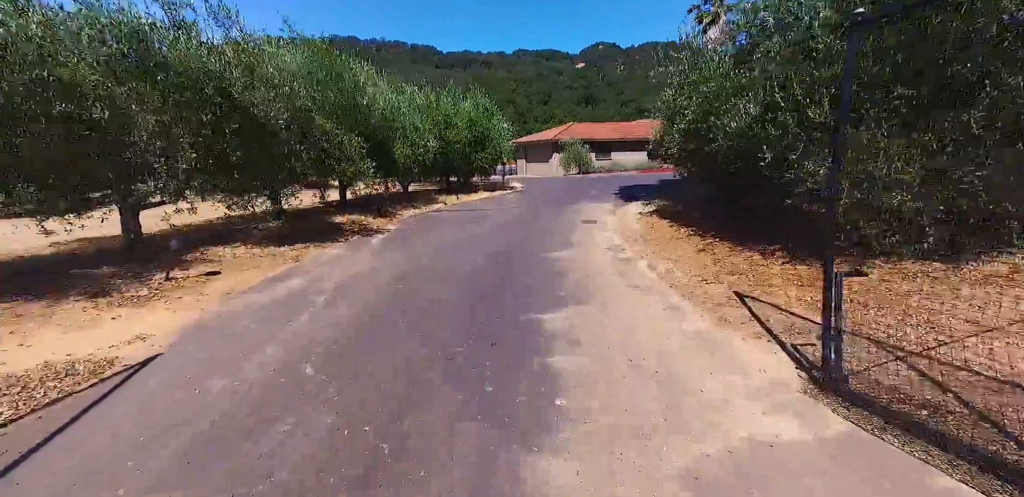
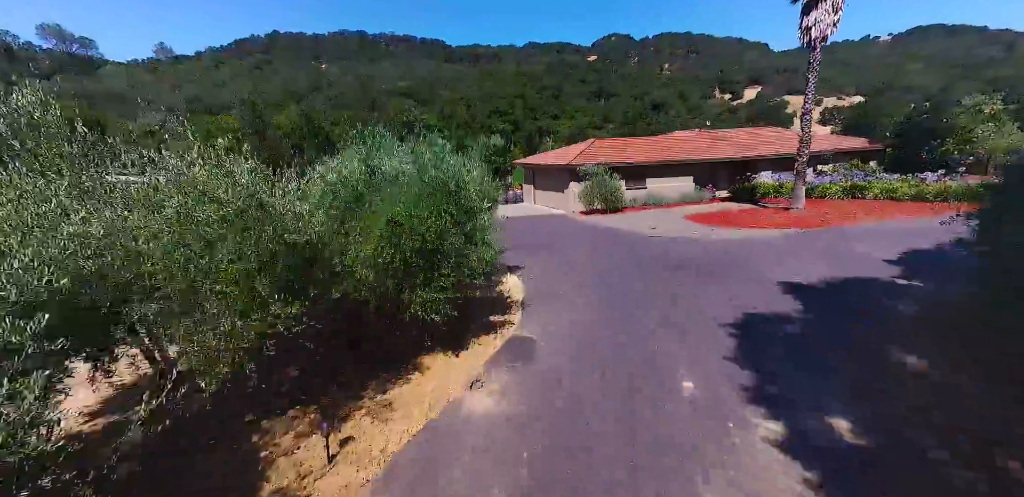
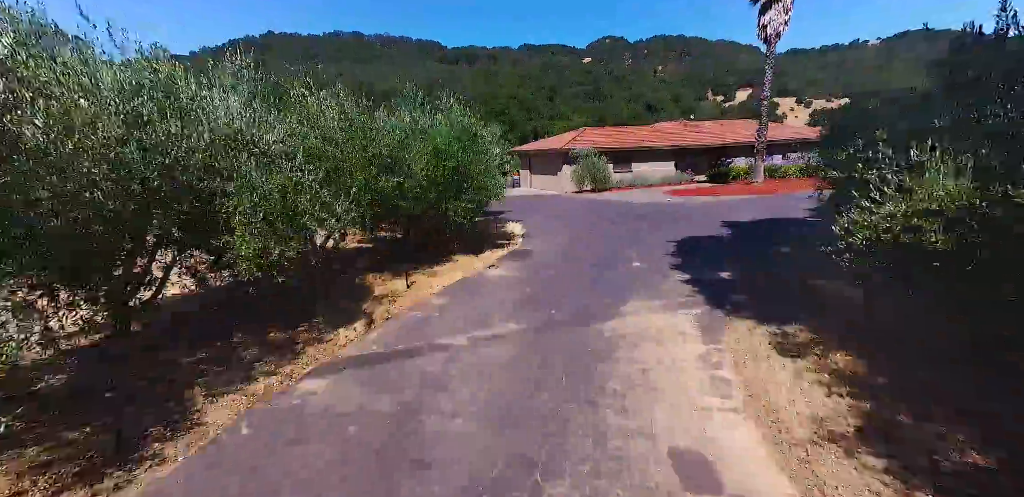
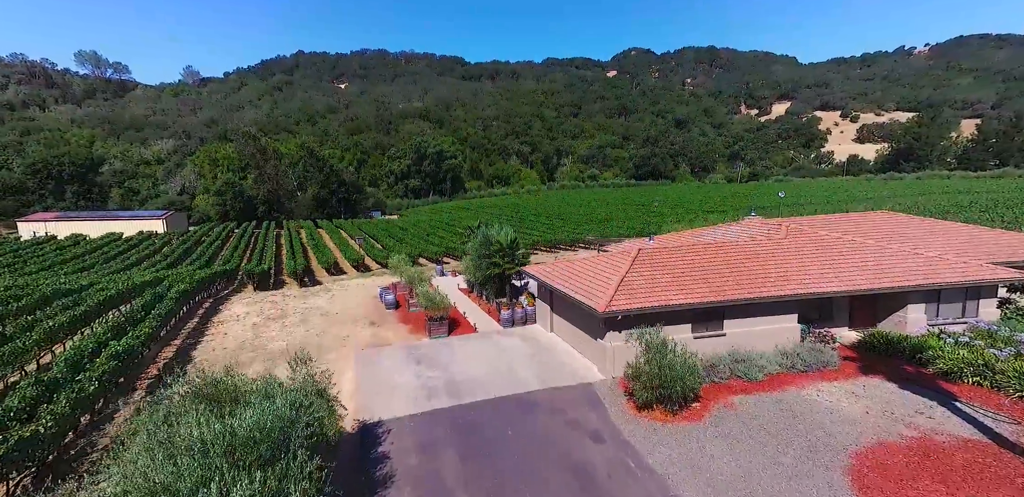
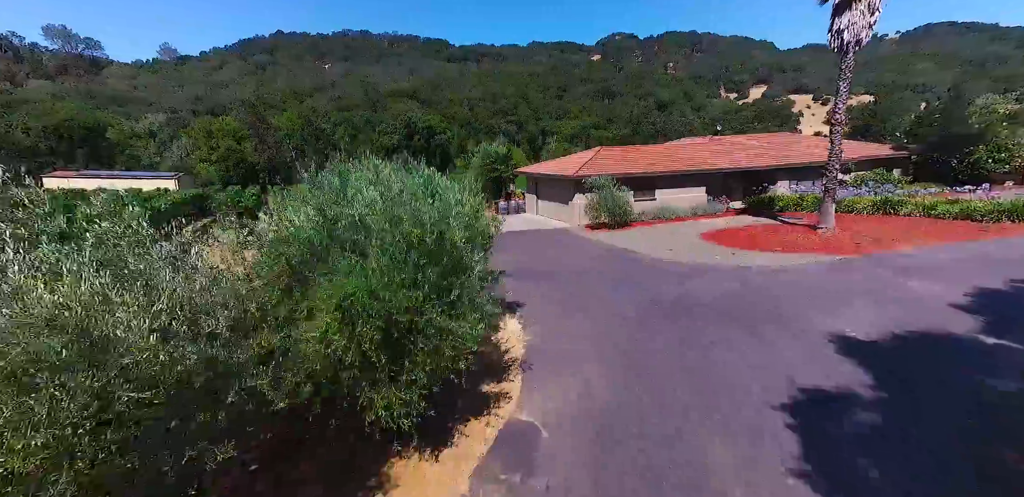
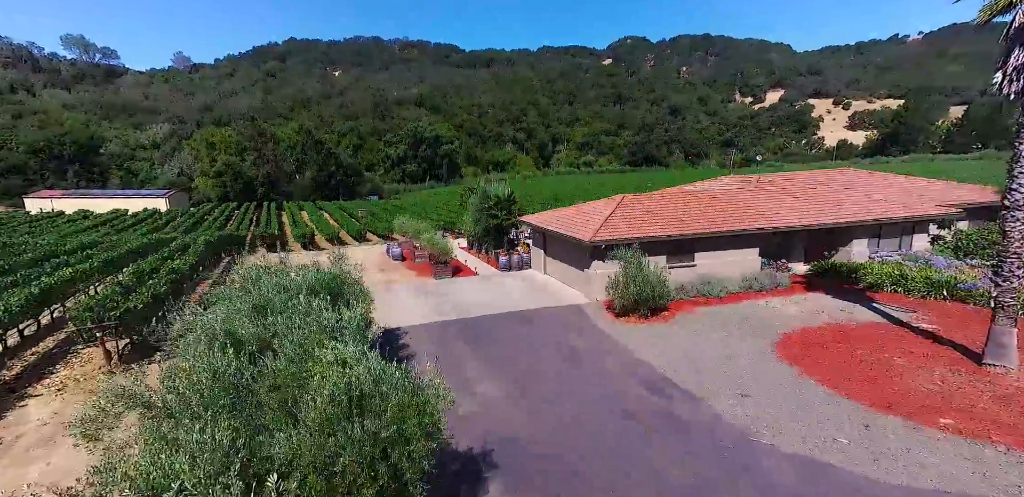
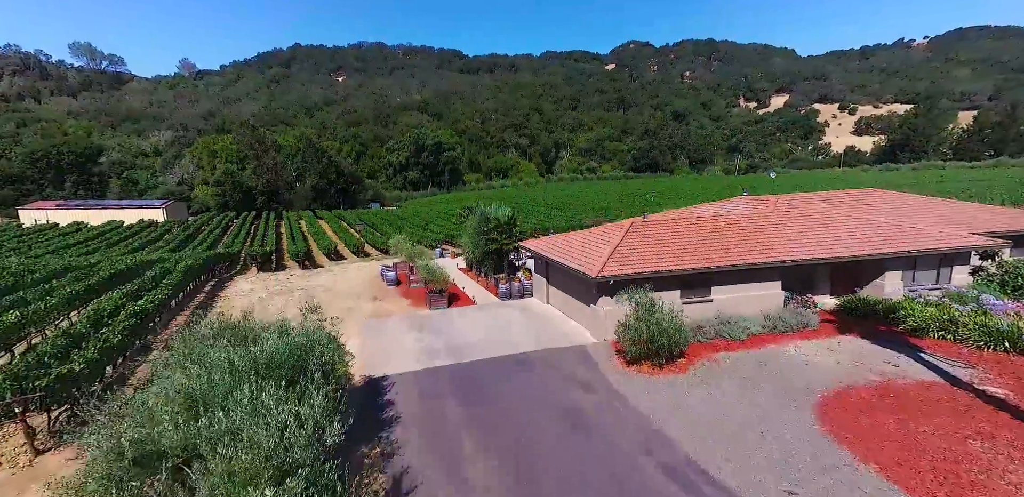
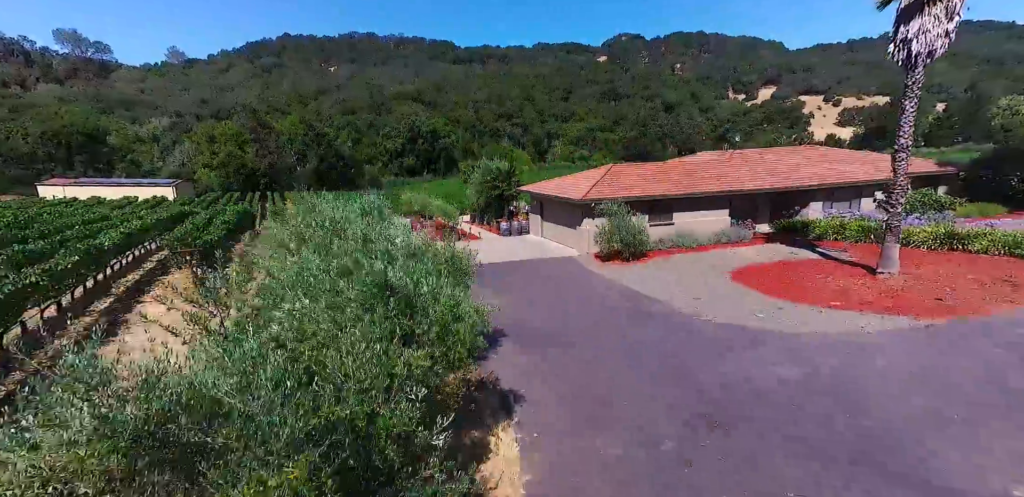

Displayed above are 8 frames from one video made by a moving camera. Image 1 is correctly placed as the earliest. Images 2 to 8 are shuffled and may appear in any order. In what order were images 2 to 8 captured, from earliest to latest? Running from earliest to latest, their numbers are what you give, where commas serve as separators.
3, 2, 5, 8, 6, 7, 4
